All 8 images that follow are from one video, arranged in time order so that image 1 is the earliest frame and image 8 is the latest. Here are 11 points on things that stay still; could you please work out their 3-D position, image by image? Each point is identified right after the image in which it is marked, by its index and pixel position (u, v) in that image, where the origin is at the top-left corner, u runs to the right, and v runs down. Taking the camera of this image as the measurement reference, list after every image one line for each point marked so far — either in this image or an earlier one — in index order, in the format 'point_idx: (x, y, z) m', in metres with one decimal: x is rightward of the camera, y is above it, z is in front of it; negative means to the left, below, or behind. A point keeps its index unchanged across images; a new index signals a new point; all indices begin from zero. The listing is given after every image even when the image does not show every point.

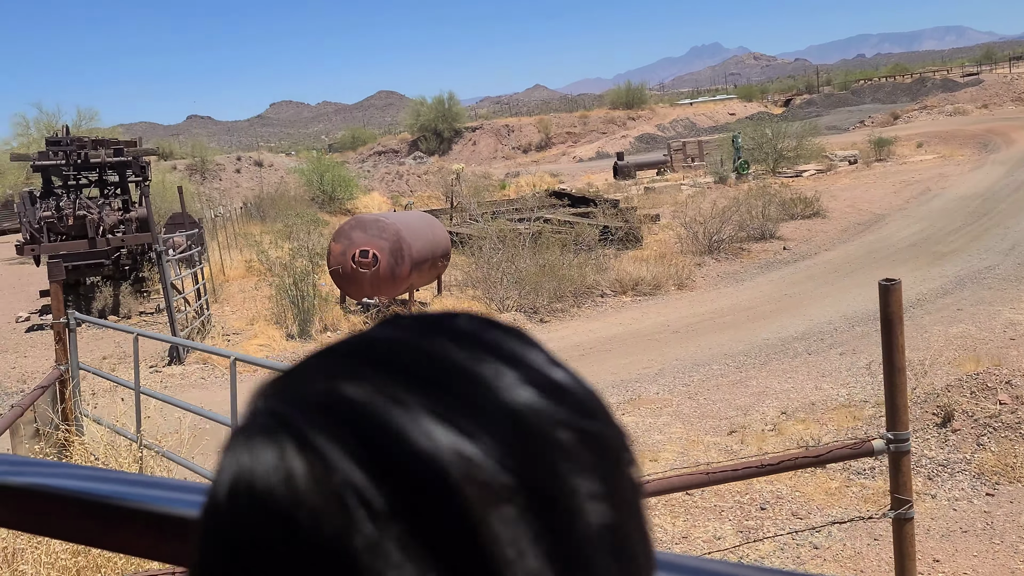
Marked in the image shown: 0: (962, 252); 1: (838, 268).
0: (+7.6, +0.6, +15.8) m
1: (+5.3, +0.3, +15.1) m
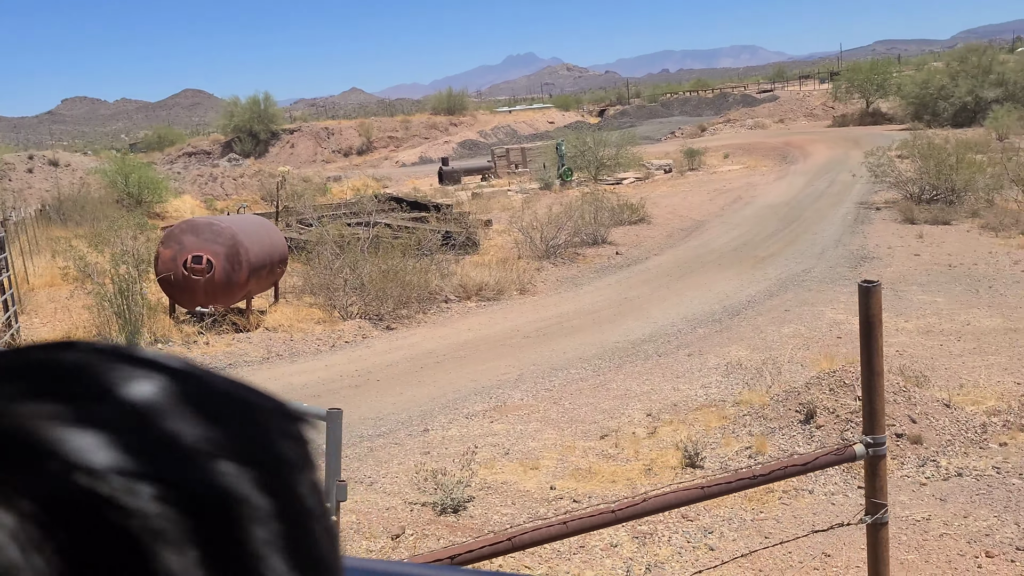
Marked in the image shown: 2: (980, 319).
0: (+4.8, +0.6, +16.8) m
1: (+2.6, +0.3, +15.7) m
2: (+5.3, -0.4, +10.6) m
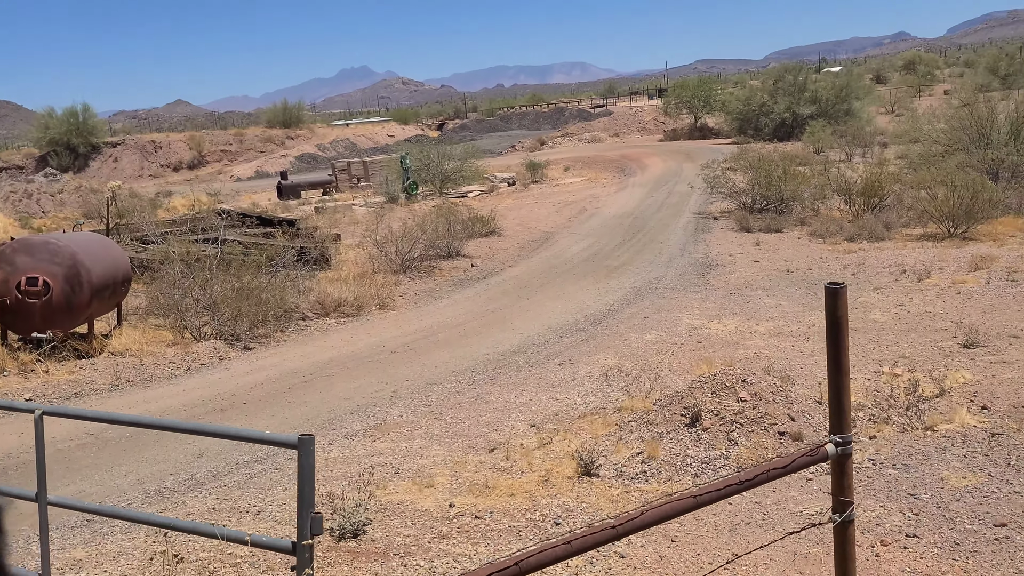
0: (+2.2, +0.4, +17.3) m
1: (+0.2, +0.1, +15.8) m
2: (+3.8, -0.4, +11.2) m
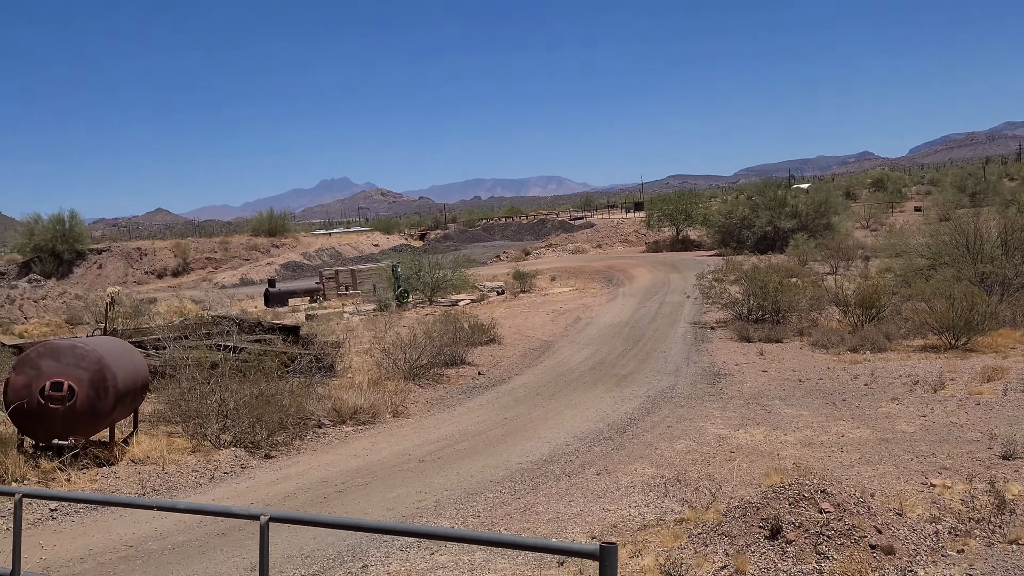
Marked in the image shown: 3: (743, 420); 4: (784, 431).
0: (+2.3, -1.6, +17.3) m
1: (+0.4, -1.7, +15.7) m
2: (+4.1, -1.7, +11.2) m
3: (+3.0, -1.7, +12.2) m
4: (+3.3, -1.7, +11.3) m
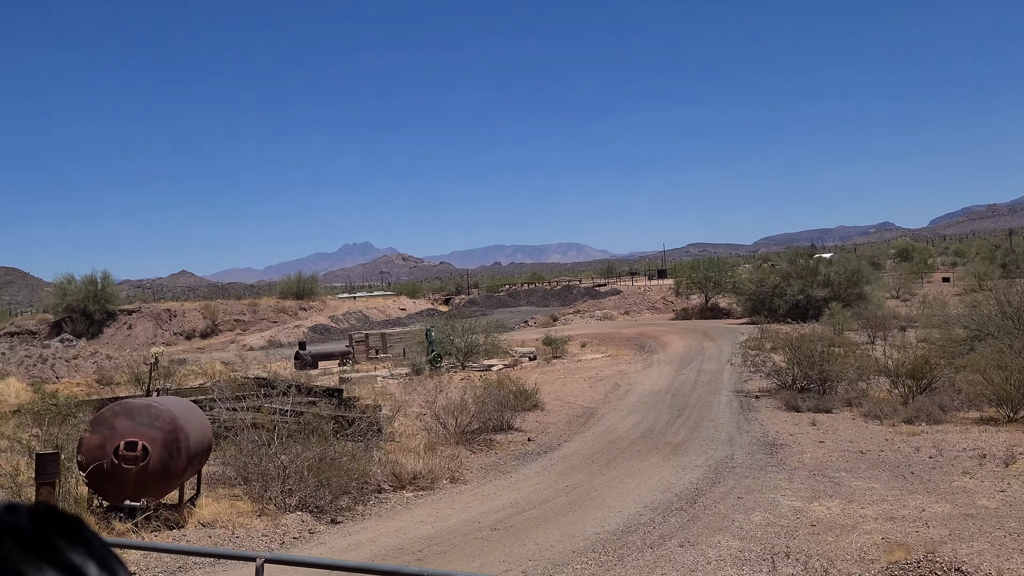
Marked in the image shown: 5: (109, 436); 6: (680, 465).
0: (+3.3, -2.8, +17.0) m
1: (+1.3, -2.8, +15.4) m
2: (+4.9, -2.5, +10.8) m
3: (+3.9, -2.6, +11.9) m
4: (+4.1, -2.6, +11.0) m
5: (-3.9, -1.4, +9.1) m
6: (+2.6, -2.7, +14.3) m
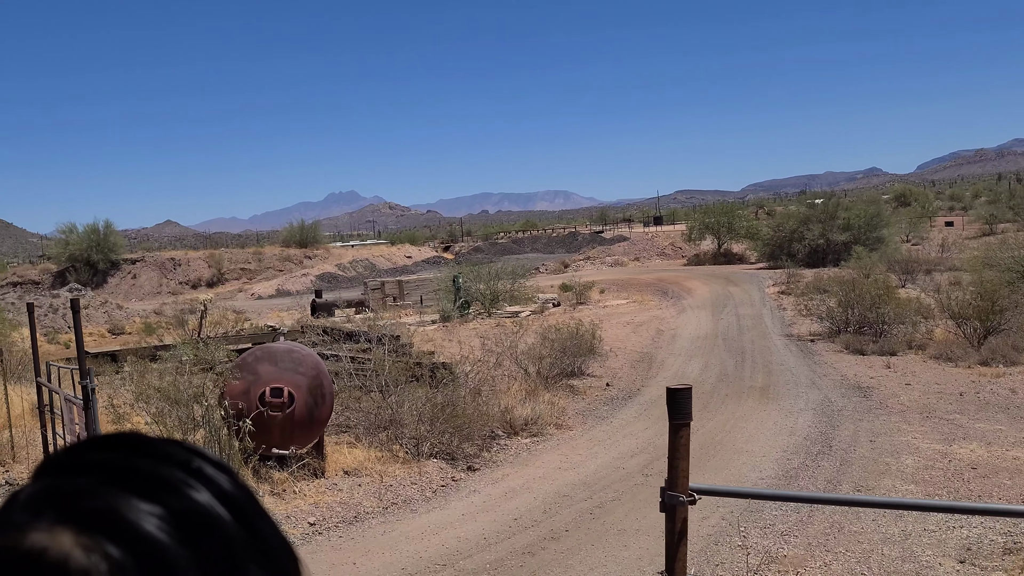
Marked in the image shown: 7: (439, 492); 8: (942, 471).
0: (+4.7, -1.8, +16.7) m
1: (+2.8, -1.9, +15.1) m
2: (+6.4, -1.8, +10.5) m
3: (+5.4, -1.8, +11.6) m
4: (+5.6, -1.8, +10.7) m
5: (-2.4, -0.9, +8.7) m
6: (+4.0, -1.8, +13.9) m
7: (-0.7, -1.9, +8.9) m
8: (+4.3, -1.8, +9.4) m
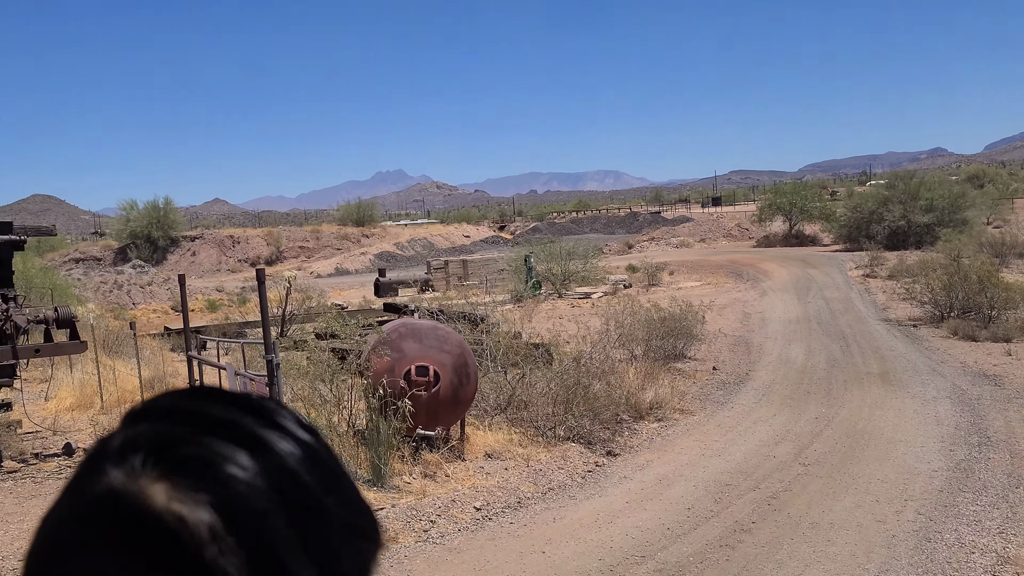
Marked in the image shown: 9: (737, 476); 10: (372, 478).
0: (+6.5, -1.4, +15.9) m
1: (+4.5, -1.6, +14.4) m
2: (+7.9, -1.6, +9.7) m
3: (+6.9, -1.6, +10.8) m
4: (+7.1, -1.6, +9.9) m
5: (-1.0, -0.6, +8.3) m
6: (+5.7, -1.5, +13.2) m
7: (+0.7, -1.7, +8.4) m
8: (+5.7, -1.7, +8.7) m
9: (+2.0, -1.7, +8.4) m
10: (-1.2, -1.6, +7.9) m
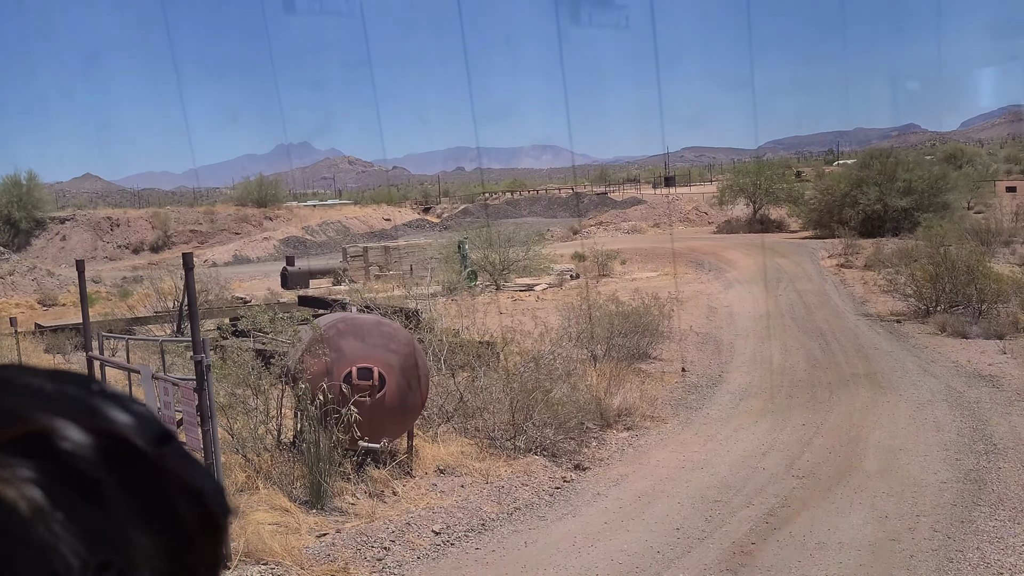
0: (+6.0, -1.4, +15.0) m
1: (+4.0, -1.5, +13.5) m
2: (+7.5, -1.6, +8.9) m
3: (+6.5, -1.6, +10.0) m
4: (+6.7, -1.6, +9.0) m
5: (-1.4, -0.6, +7.3) m
6: (+5.2, -1.5, +12.3) m
7: (+0.3, -1.7, +7.4) m
8: (+5.4, -1.6, +7.8) m
9: (+1.7, -1.7, +7.4) m
10: (-1.5, -1.6, +6.9) m
